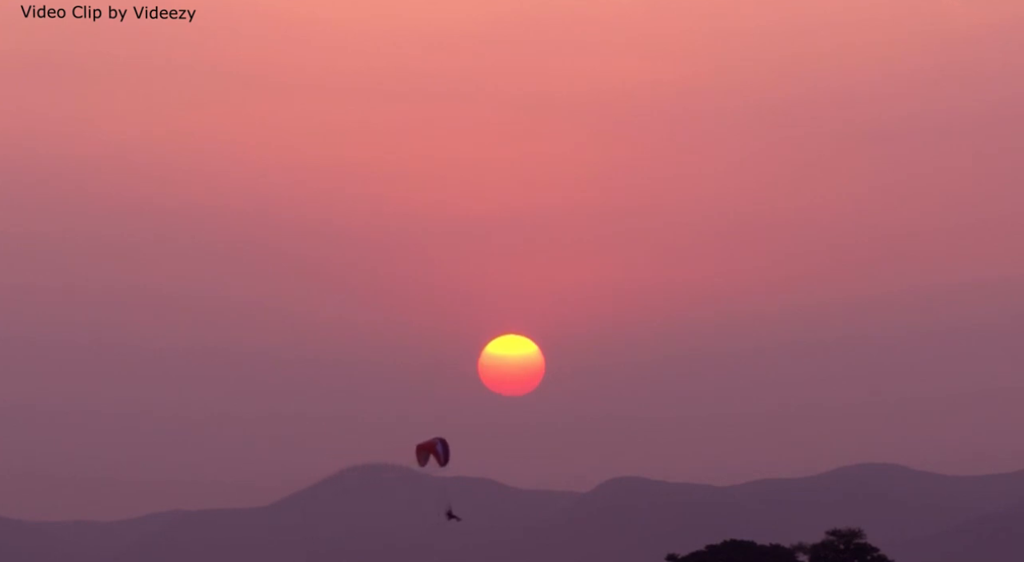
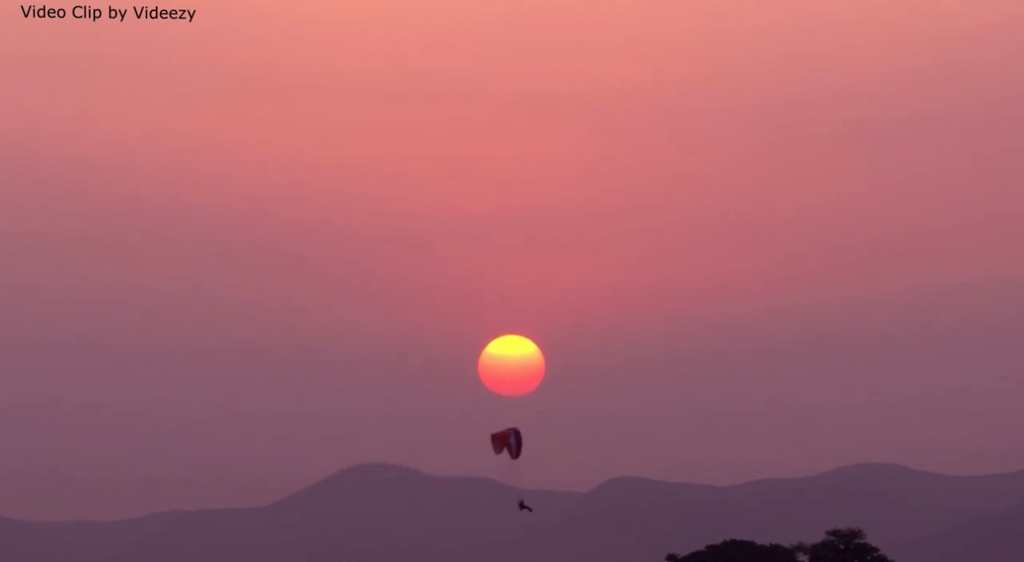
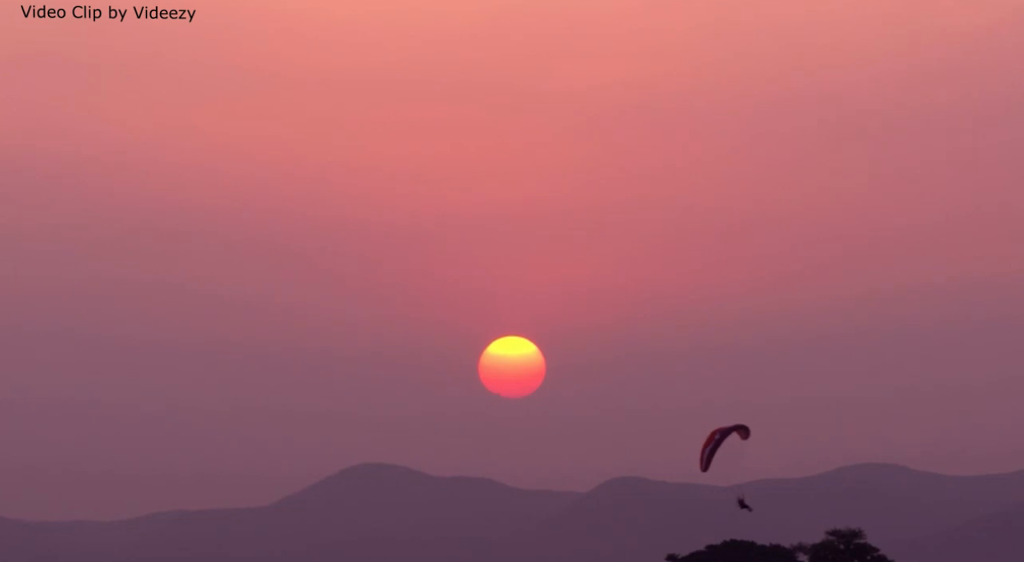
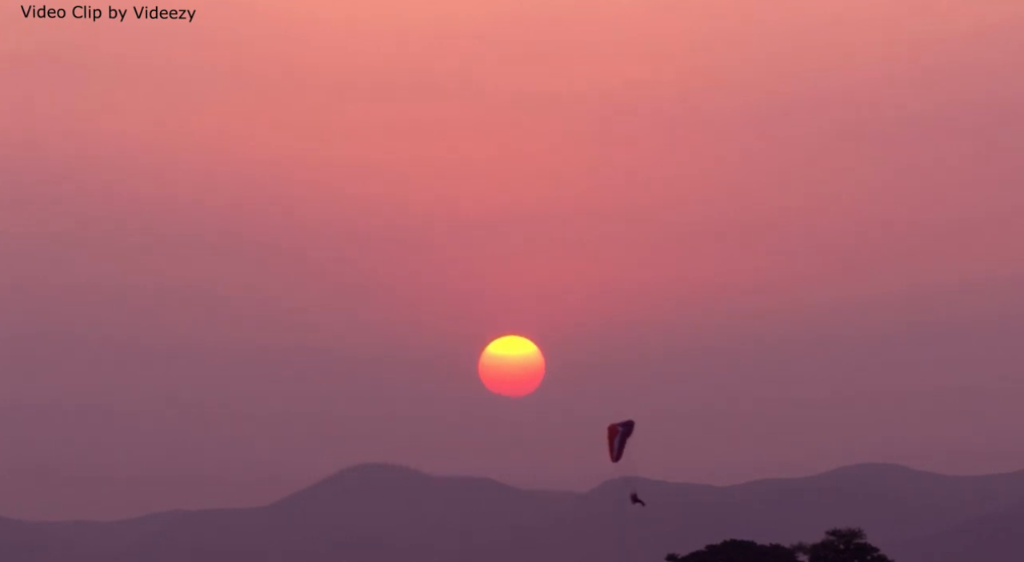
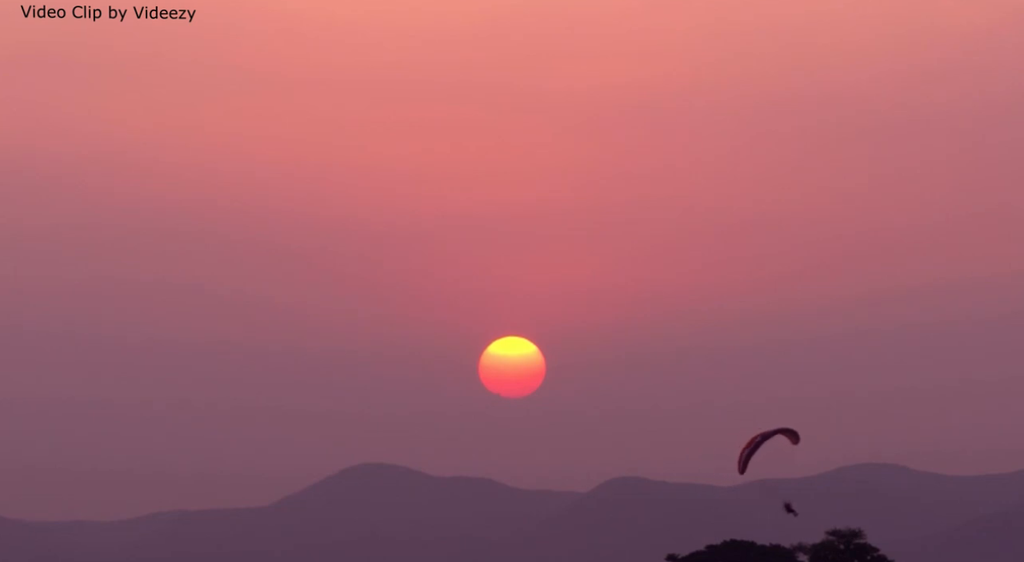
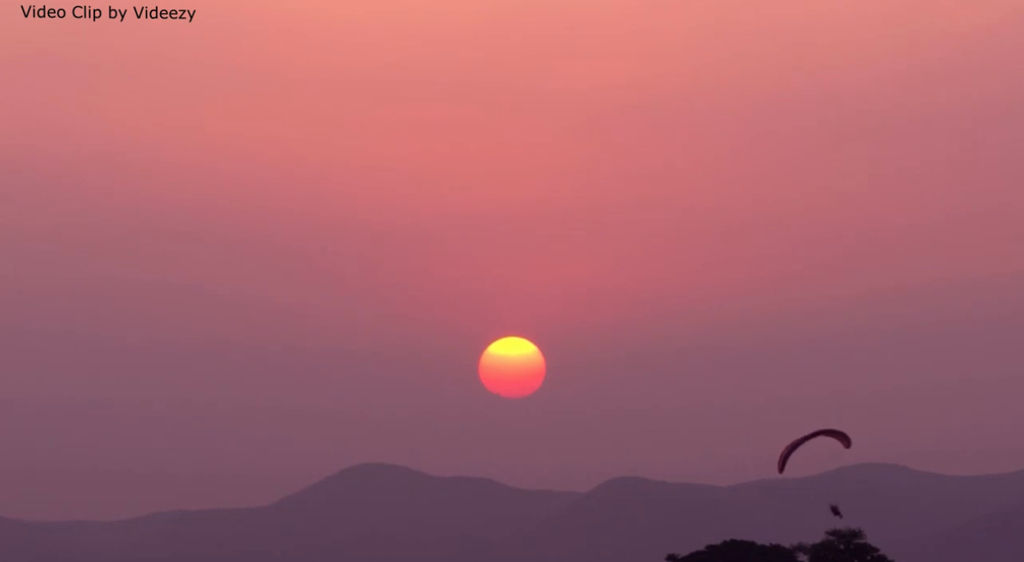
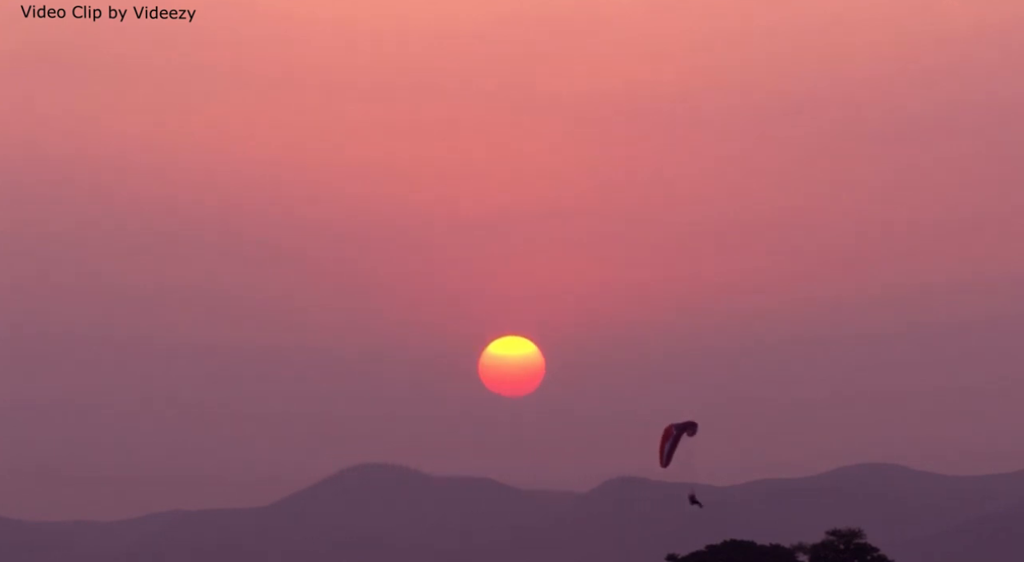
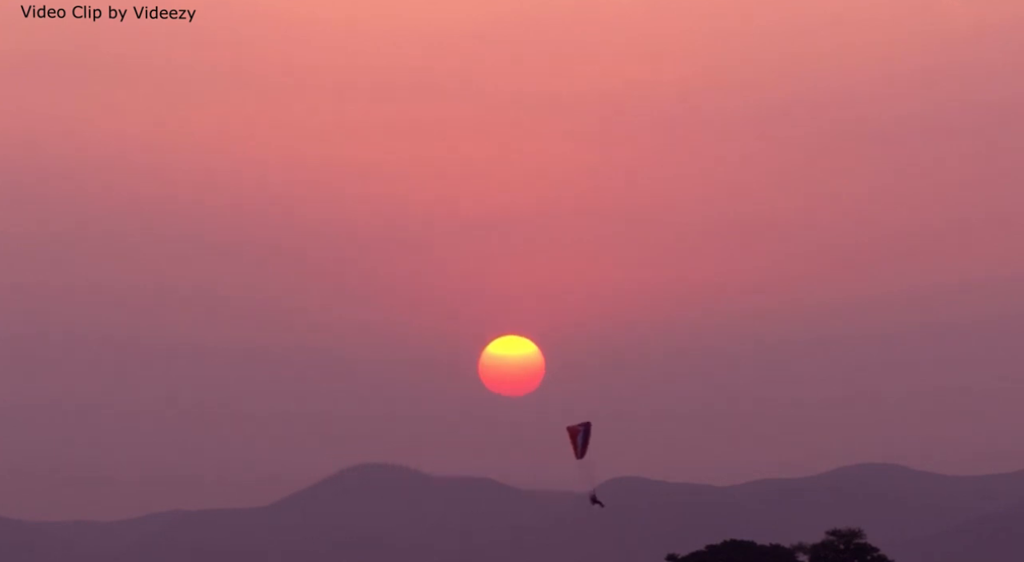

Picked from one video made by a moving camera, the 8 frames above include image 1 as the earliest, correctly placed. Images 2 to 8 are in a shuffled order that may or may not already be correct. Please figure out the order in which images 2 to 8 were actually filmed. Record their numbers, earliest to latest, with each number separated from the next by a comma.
2, 8, 4, 7, 3, 5, 6
